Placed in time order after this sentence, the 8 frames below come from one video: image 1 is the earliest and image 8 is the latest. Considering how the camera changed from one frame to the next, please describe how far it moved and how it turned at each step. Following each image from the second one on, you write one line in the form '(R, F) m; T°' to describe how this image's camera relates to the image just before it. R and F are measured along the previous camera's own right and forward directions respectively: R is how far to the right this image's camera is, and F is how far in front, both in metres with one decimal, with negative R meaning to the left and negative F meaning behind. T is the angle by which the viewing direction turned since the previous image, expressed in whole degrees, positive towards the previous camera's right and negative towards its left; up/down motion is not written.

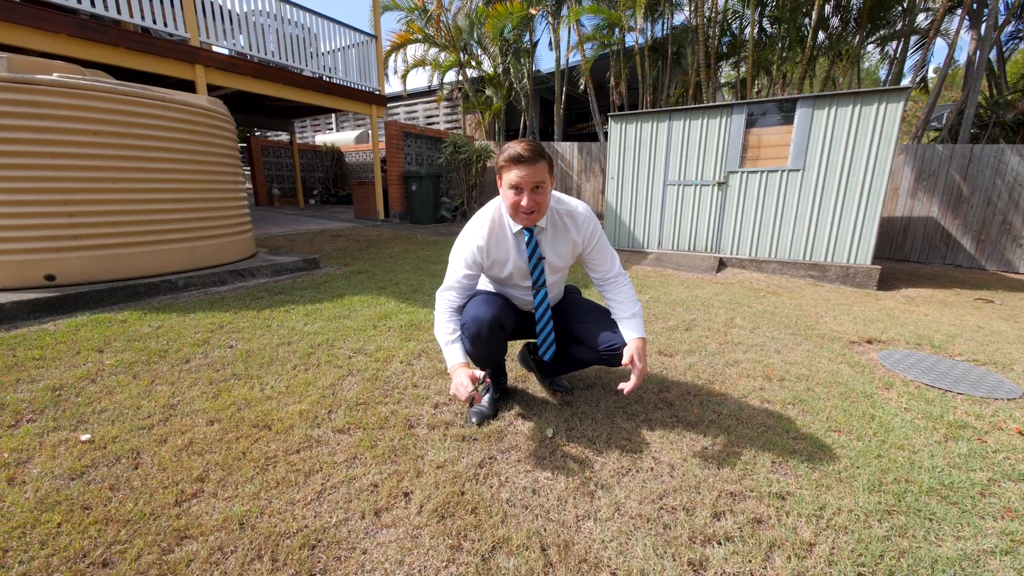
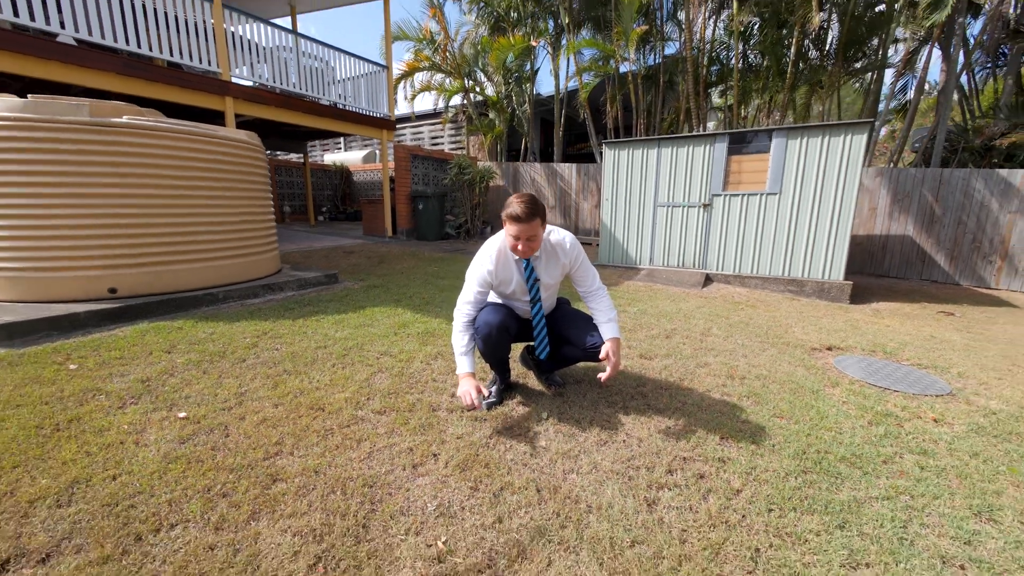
(0.0, -0.4) m; 0°
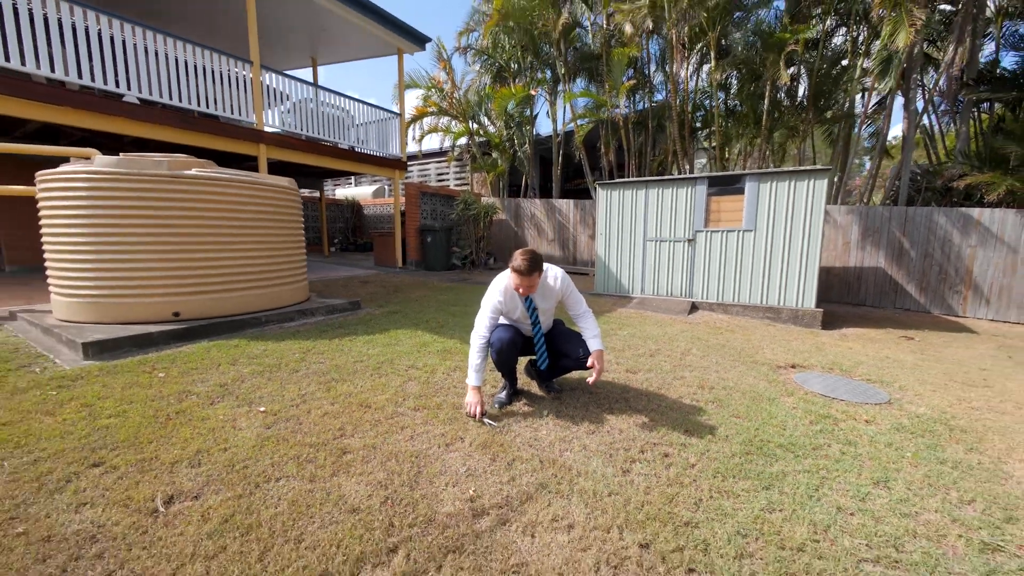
(0.0, -0.6) m; 0°
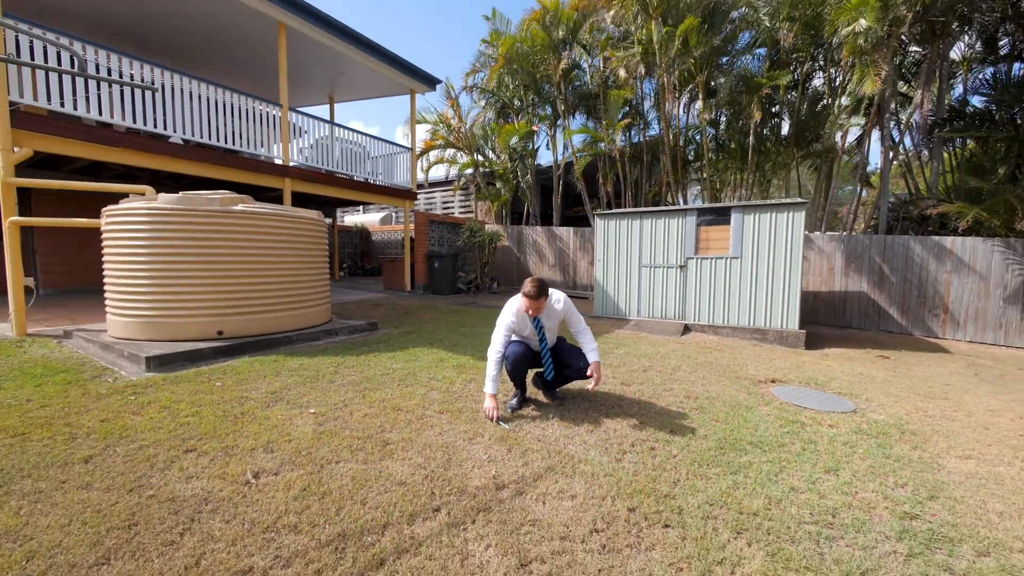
(-0.1, -0.5) m; 0°
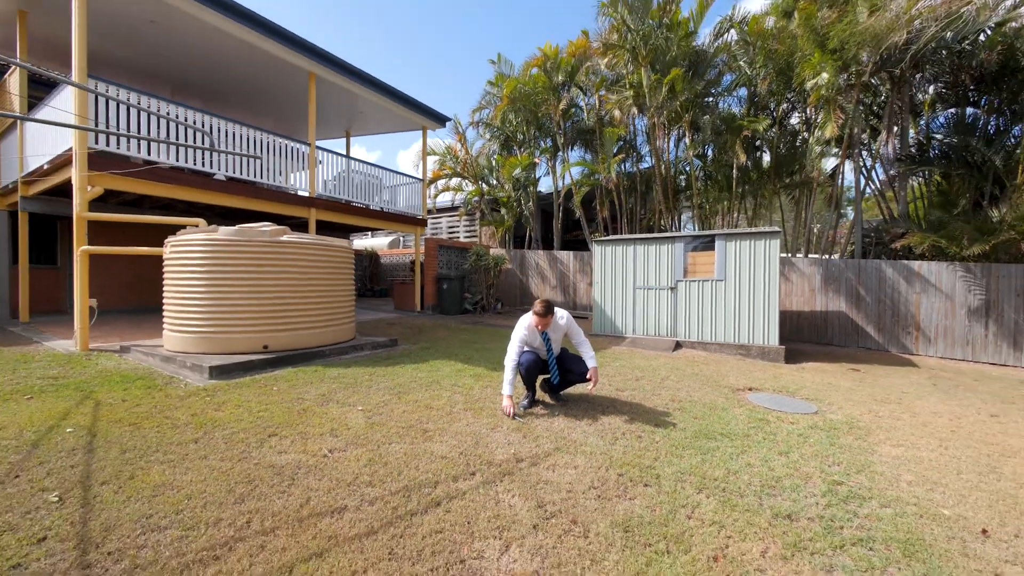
(-0.1, -0.7) m; 0°
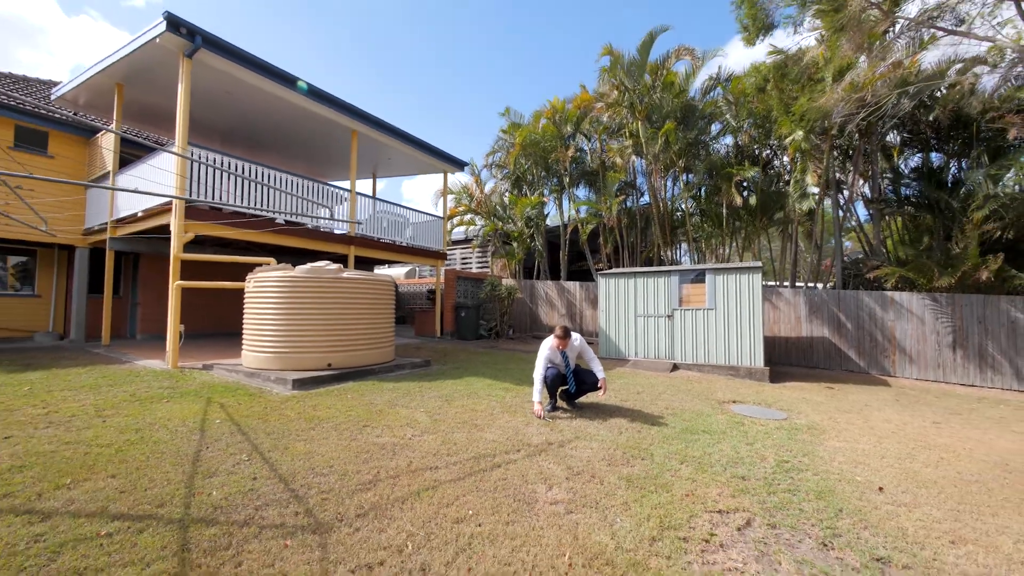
(-0.3, -1.1) m; 0°
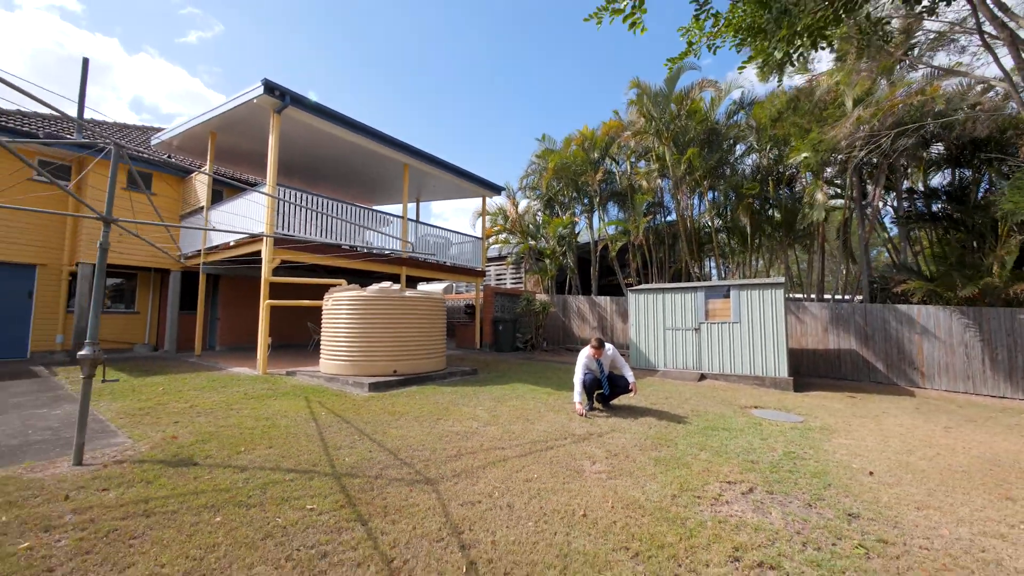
(-0.2, -0.9) m; -4°
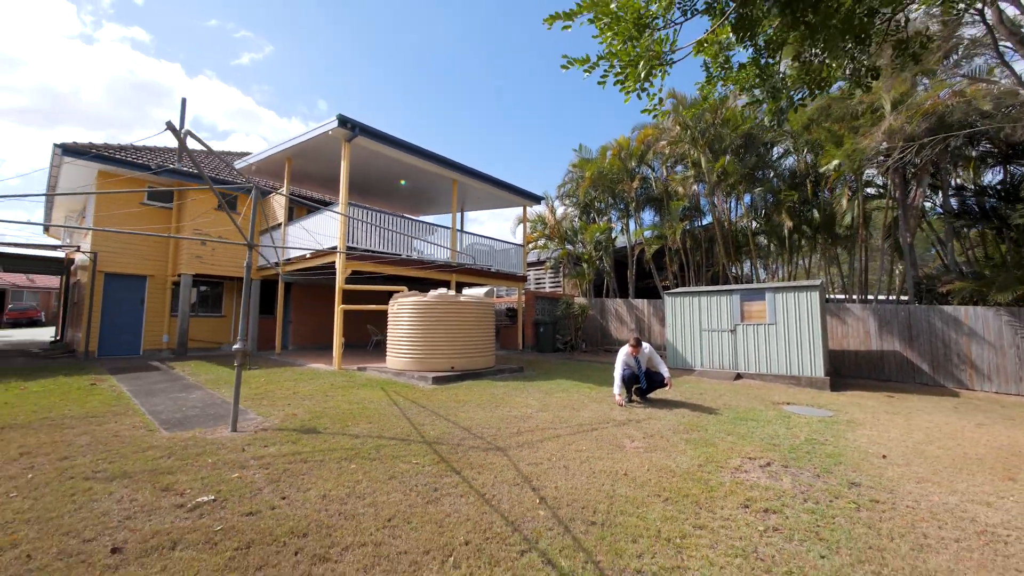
(-0.2, -0.8) m; -5°
